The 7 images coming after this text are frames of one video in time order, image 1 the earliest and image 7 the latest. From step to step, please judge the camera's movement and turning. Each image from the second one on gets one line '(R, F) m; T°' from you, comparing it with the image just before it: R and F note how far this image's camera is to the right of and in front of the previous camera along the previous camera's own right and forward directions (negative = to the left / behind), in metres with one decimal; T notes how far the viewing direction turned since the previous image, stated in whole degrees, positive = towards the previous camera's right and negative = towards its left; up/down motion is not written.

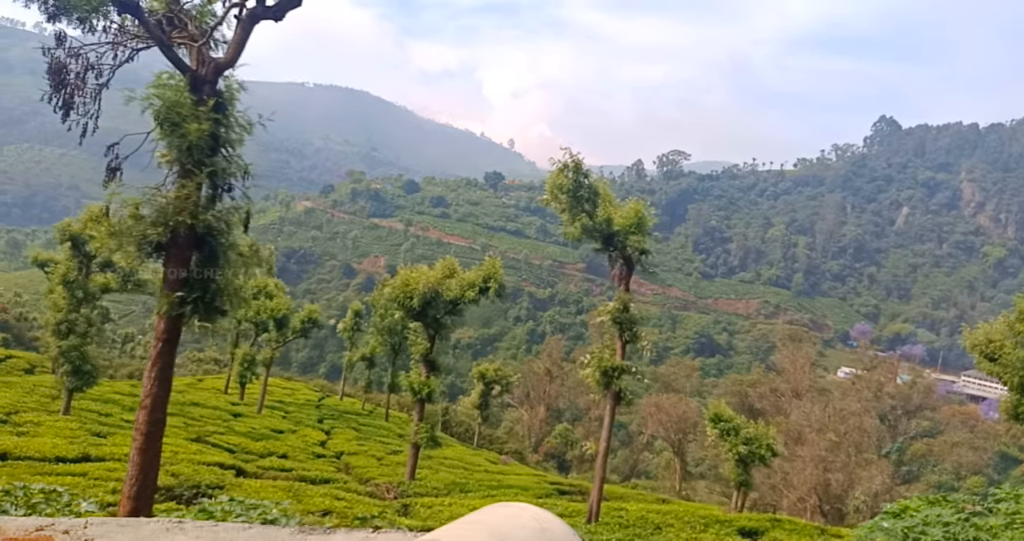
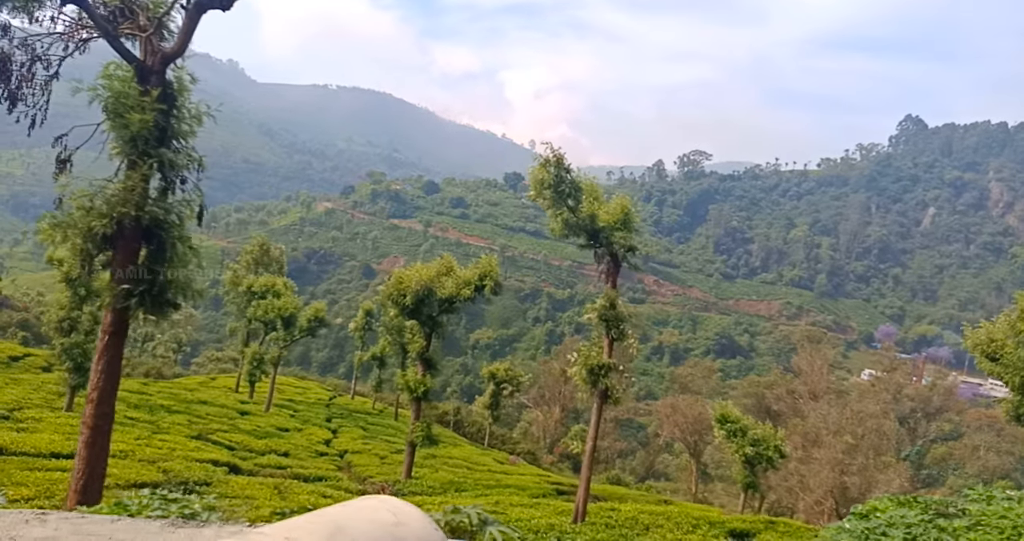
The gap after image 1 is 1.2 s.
(+0.6, +0.2) m; -2°
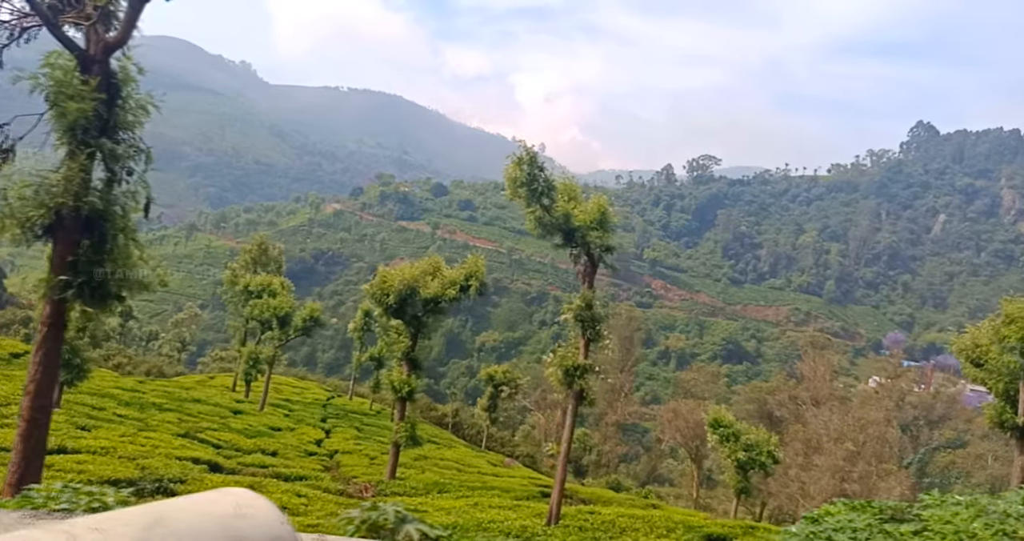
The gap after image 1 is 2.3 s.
(+0.6, +0.1) m; -1°
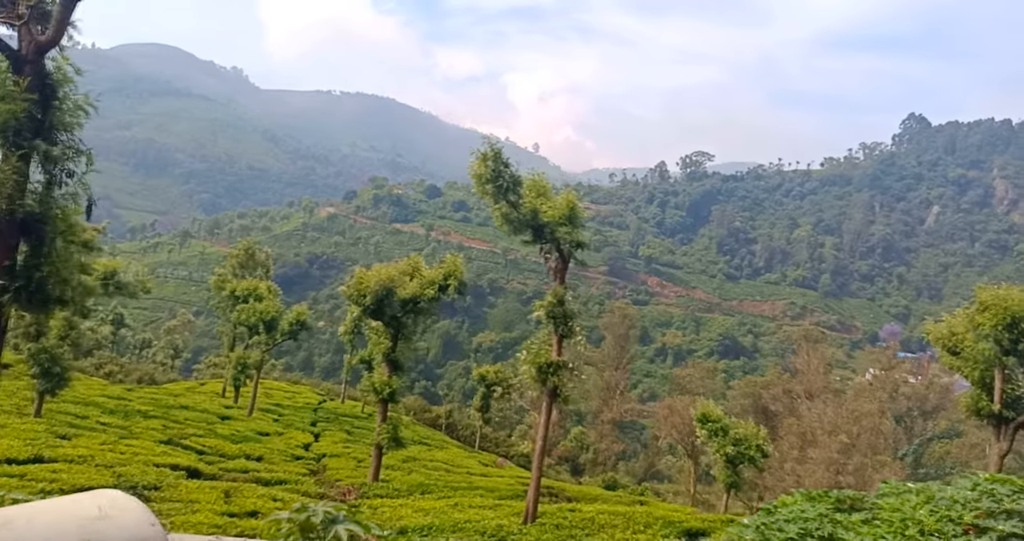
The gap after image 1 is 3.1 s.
(+0.4, +0.1) m; 0°
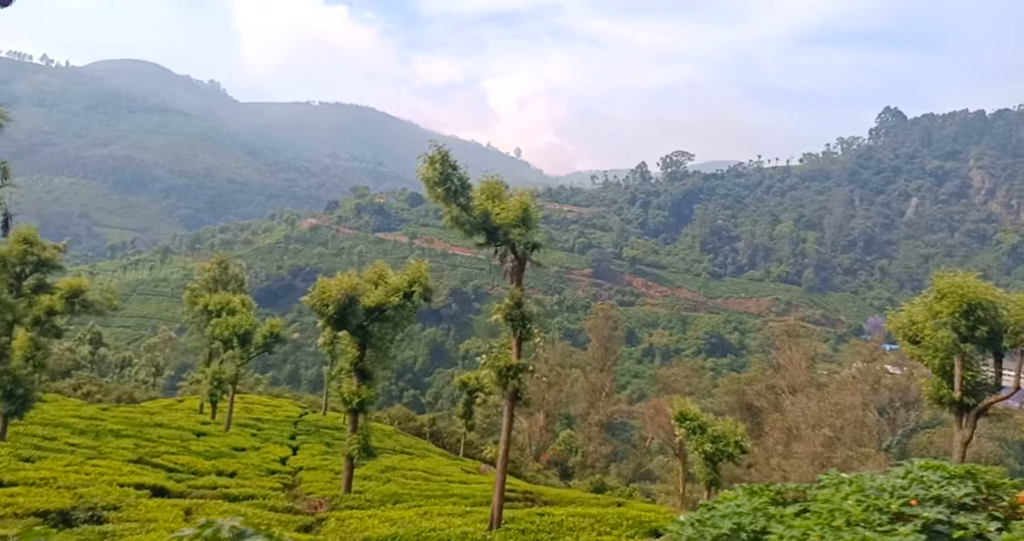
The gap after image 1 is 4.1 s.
(+0.5, +0.1) m; +1°
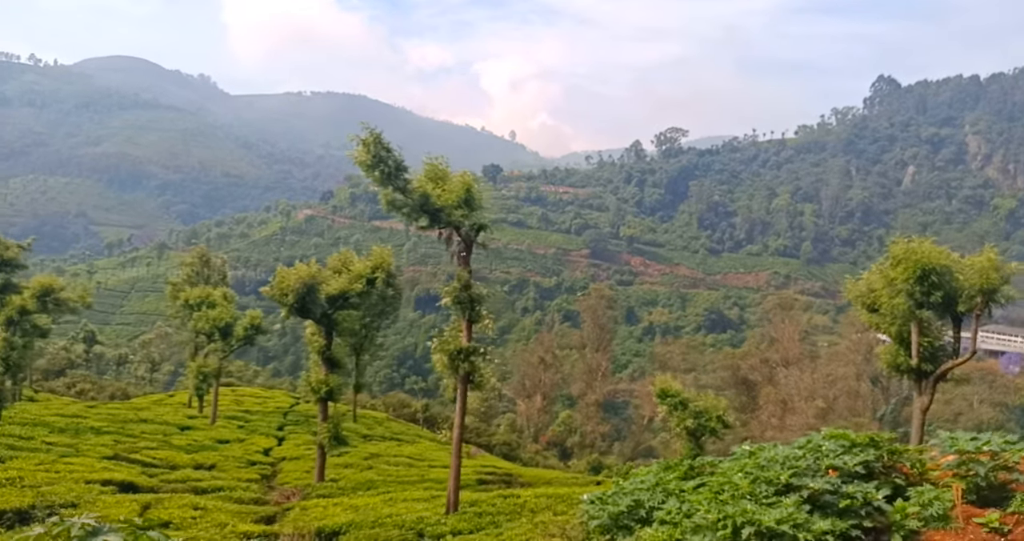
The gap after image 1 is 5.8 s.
(+0.9, +0.2) m; 0°
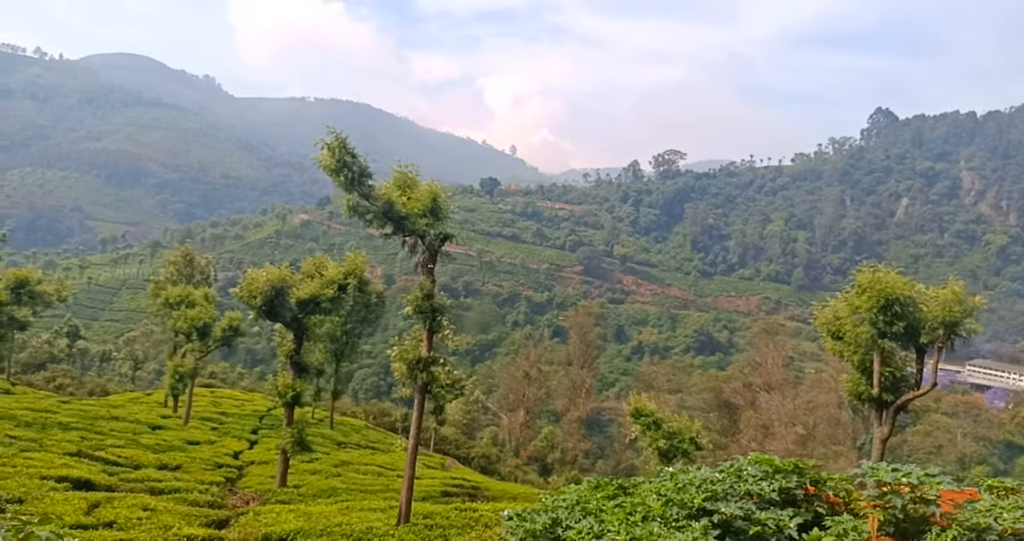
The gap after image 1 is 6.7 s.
(+0.5, 0.0) m; 0°
